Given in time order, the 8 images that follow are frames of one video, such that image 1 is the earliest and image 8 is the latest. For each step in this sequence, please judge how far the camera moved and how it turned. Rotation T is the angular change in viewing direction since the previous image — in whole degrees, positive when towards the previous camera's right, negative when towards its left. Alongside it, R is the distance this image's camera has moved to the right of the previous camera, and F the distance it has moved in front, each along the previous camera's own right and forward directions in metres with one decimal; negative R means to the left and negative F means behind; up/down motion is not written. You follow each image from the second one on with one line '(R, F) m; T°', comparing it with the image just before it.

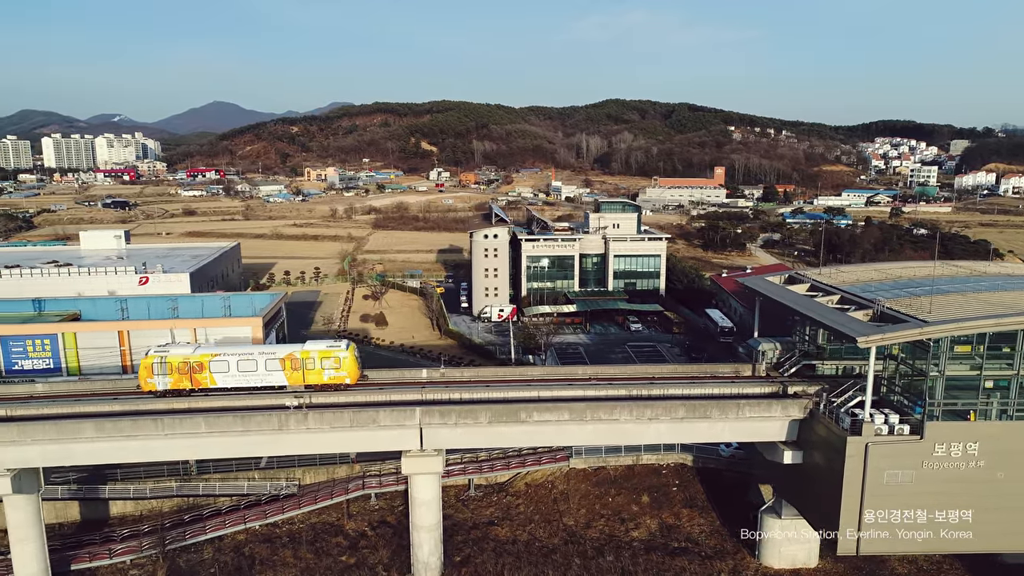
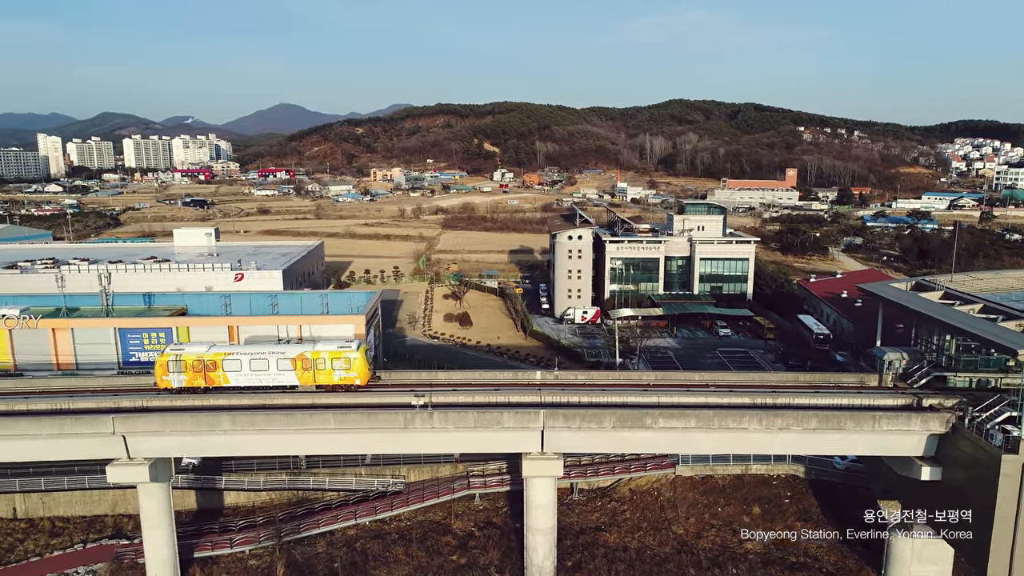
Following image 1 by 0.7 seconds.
(-1.4, +0.1) m; -4°
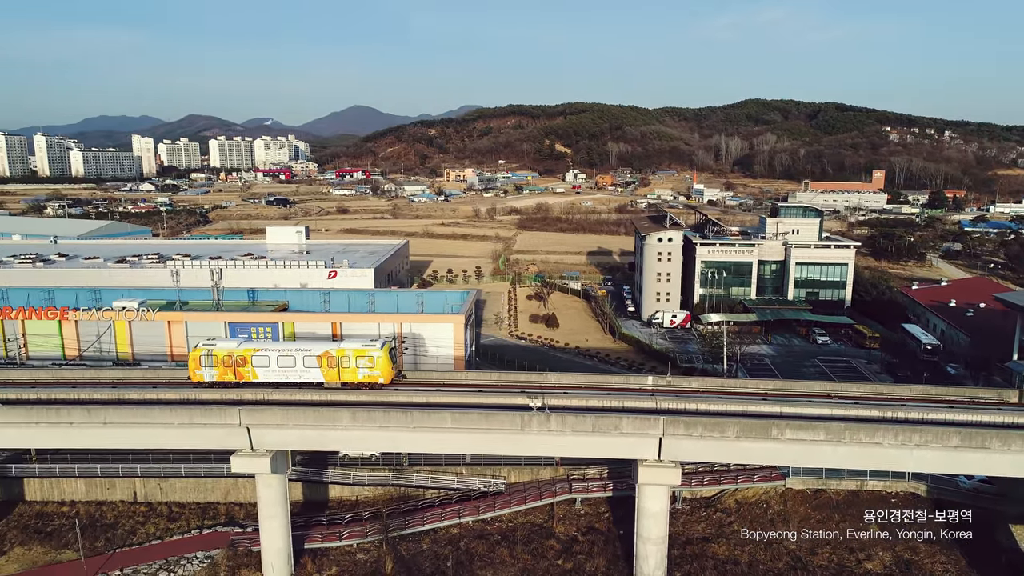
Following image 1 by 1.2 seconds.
(-1.1, +0.1) m; -5°
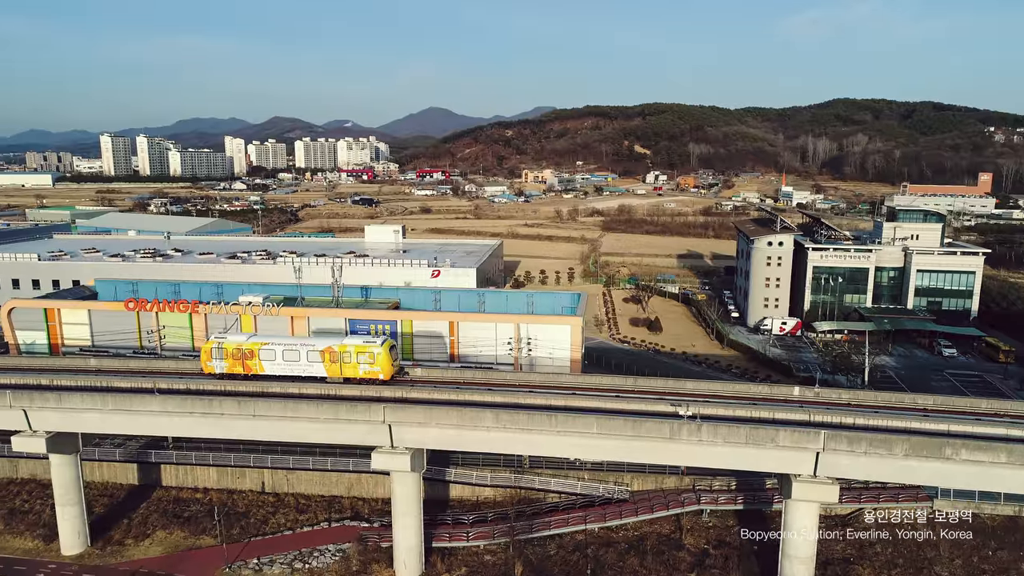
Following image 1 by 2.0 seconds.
(-1.5, +0.2) m; -6°
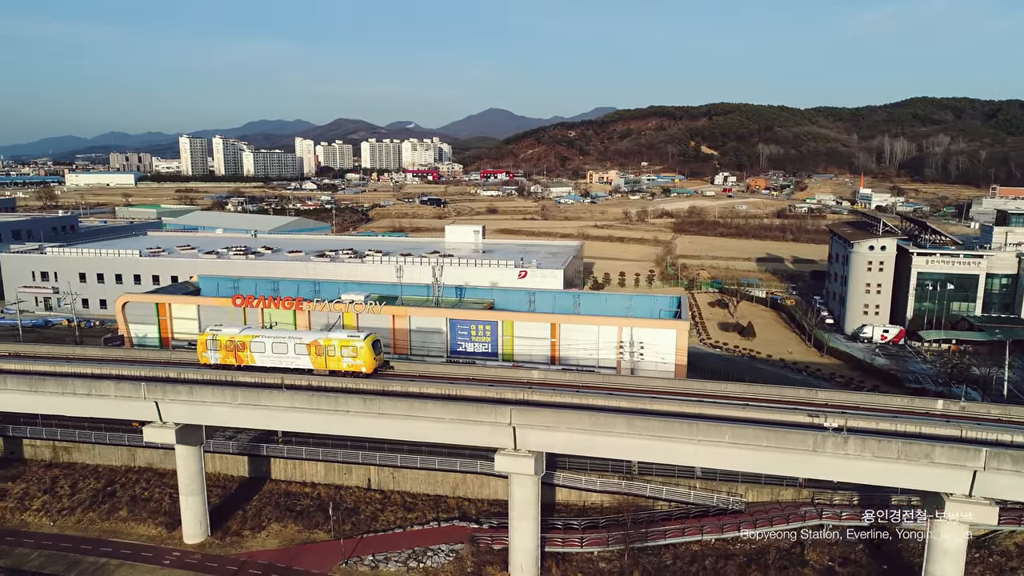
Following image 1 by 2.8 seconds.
(-1.4, +0.2) m; -5°
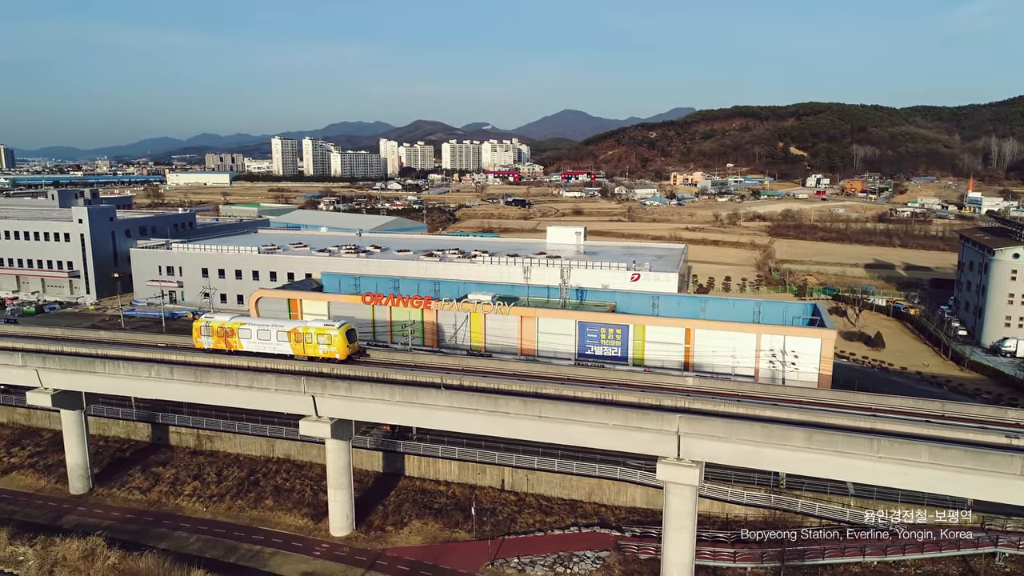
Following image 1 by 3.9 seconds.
(-1.9, +0.2) m; -6°
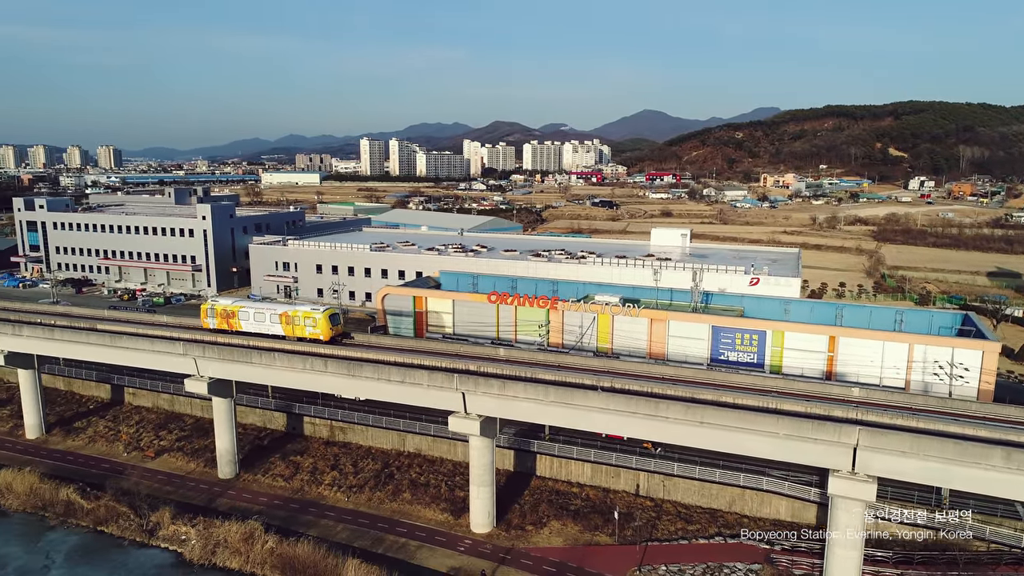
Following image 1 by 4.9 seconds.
(-1.8, 0.0) m; -6°
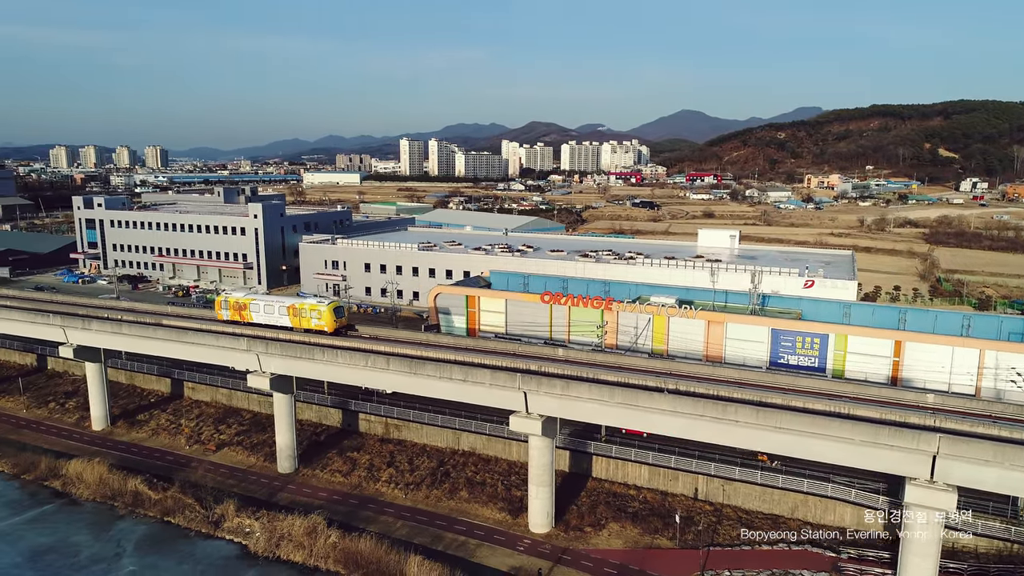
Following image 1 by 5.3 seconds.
(-0.7, 0.0) m; -3°
